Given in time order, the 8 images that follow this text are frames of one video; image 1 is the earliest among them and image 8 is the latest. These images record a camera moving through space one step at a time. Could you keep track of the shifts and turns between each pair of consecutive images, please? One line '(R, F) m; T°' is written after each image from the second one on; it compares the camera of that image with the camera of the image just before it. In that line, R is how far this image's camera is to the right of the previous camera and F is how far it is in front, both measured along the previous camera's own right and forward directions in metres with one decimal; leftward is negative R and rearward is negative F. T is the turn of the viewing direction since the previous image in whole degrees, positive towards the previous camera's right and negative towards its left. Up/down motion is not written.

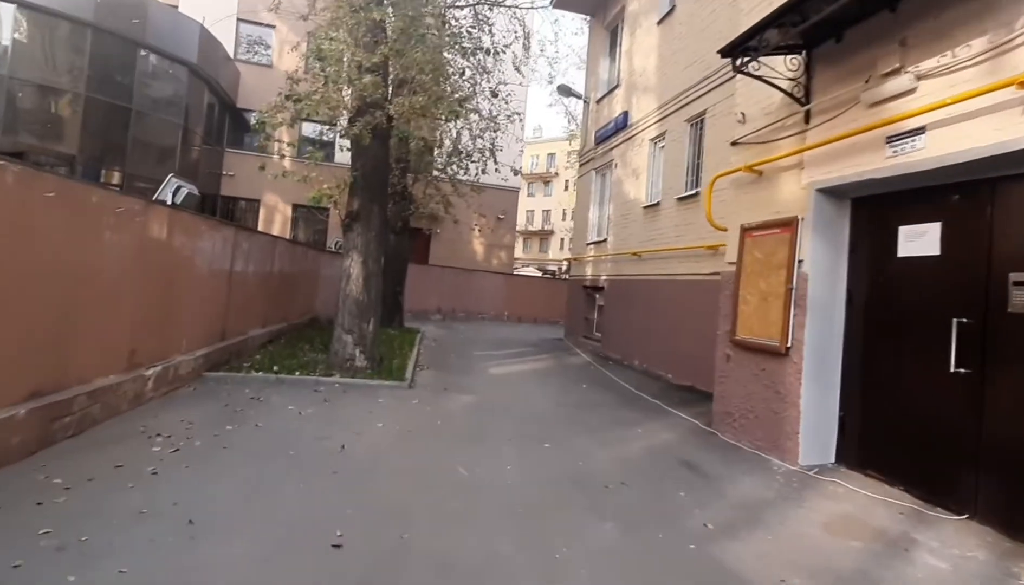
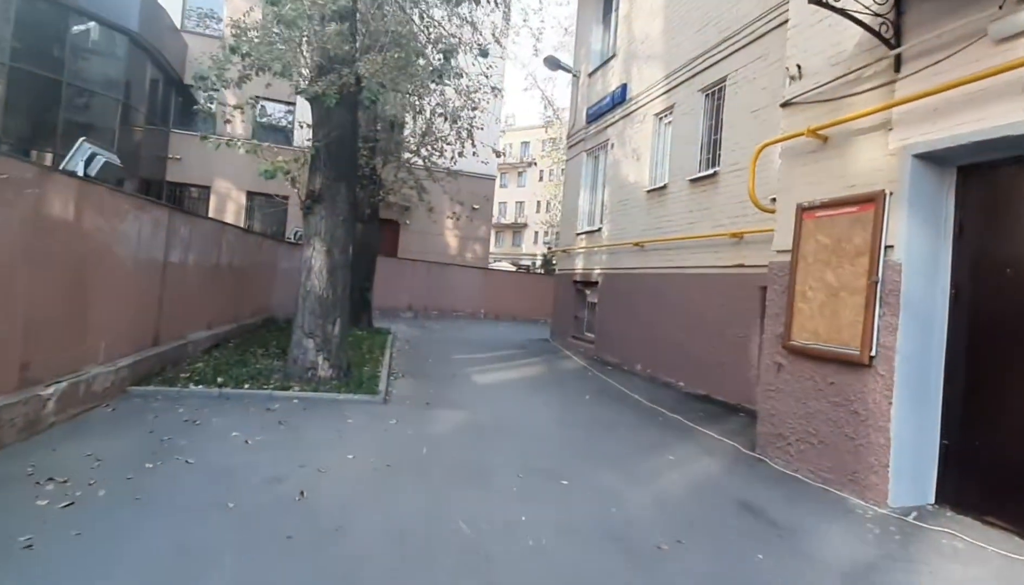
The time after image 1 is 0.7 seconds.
(-0.4, +1.5) m; +3°
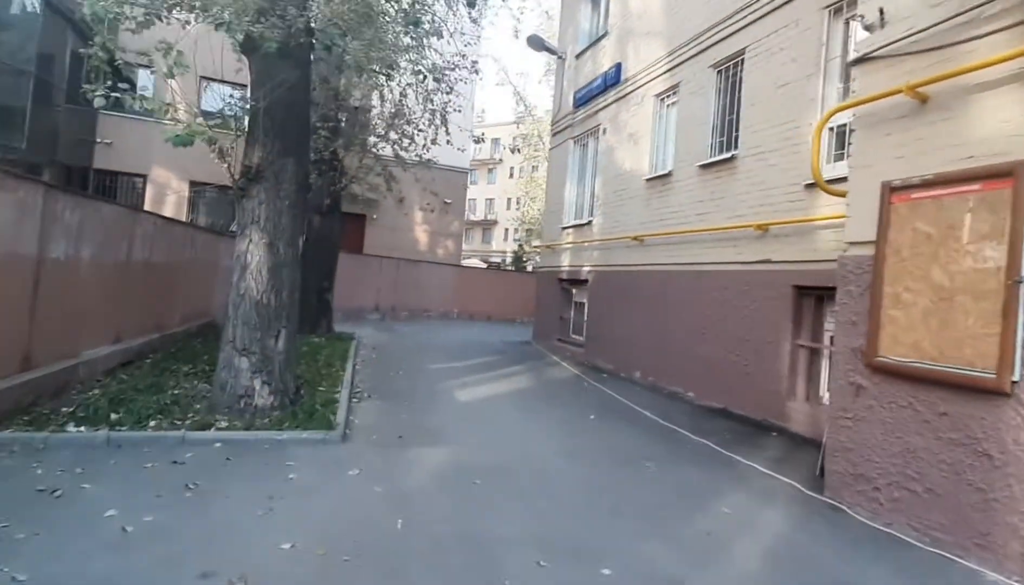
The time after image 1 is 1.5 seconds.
(-0.3, +1.6) m; +4°
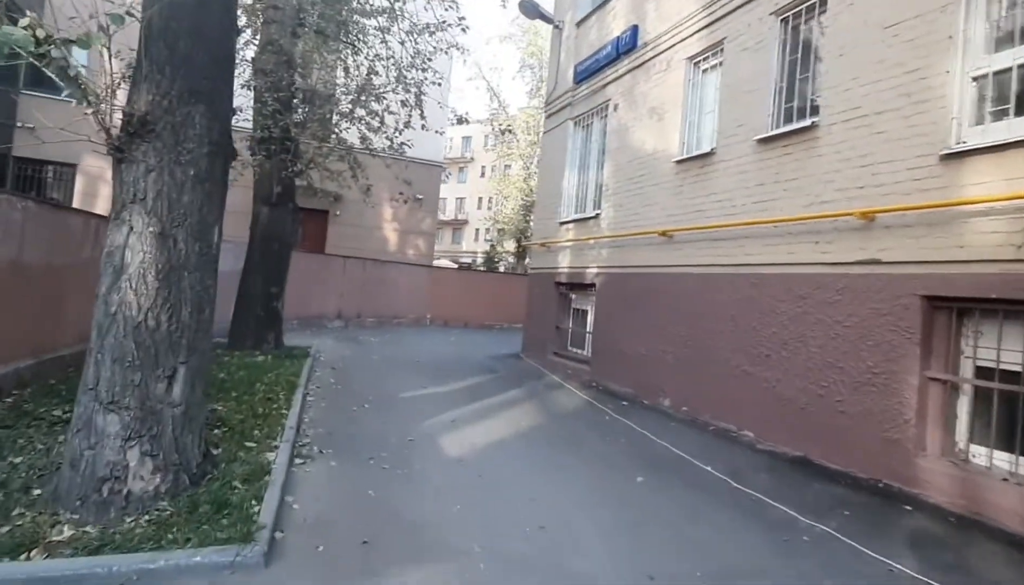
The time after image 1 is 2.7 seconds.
(-0.5, +2.3) m; +3°
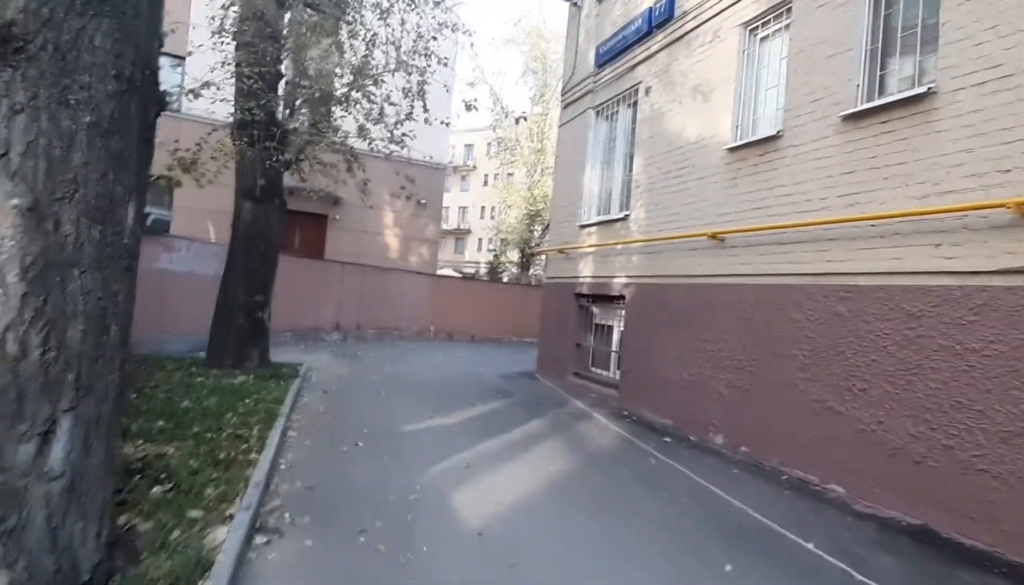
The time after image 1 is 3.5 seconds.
(-0.3, +1.4) m; 0°
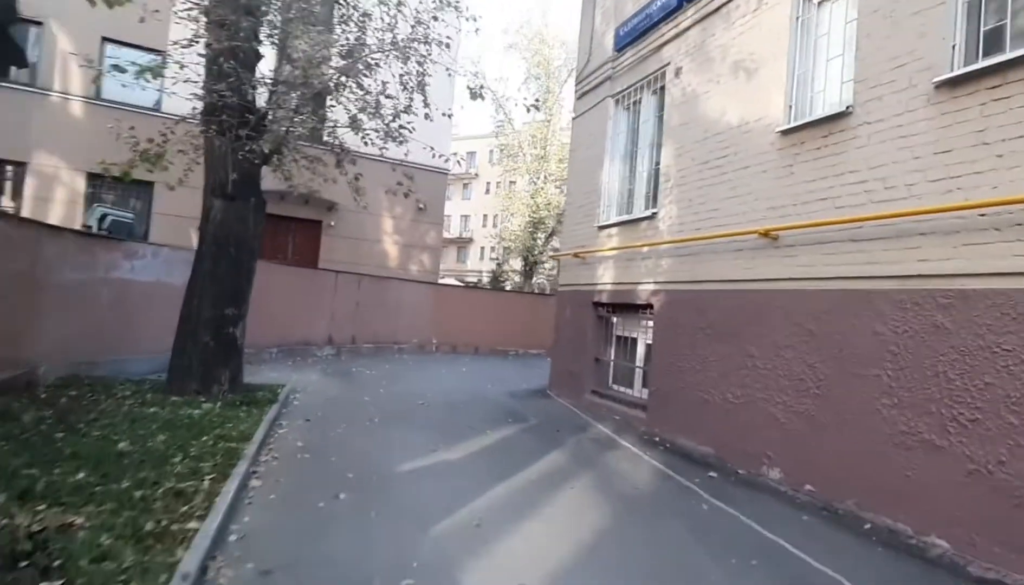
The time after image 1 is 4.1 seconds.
(-0.2, +1.2) m; 0°
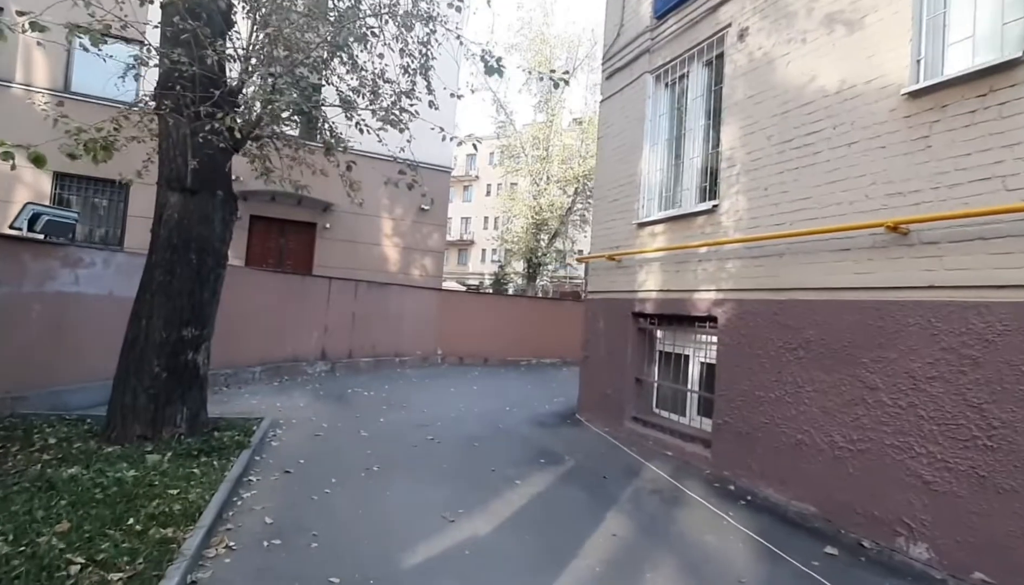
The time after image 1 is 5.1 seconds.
(-0.4, +1.6) m; 0°
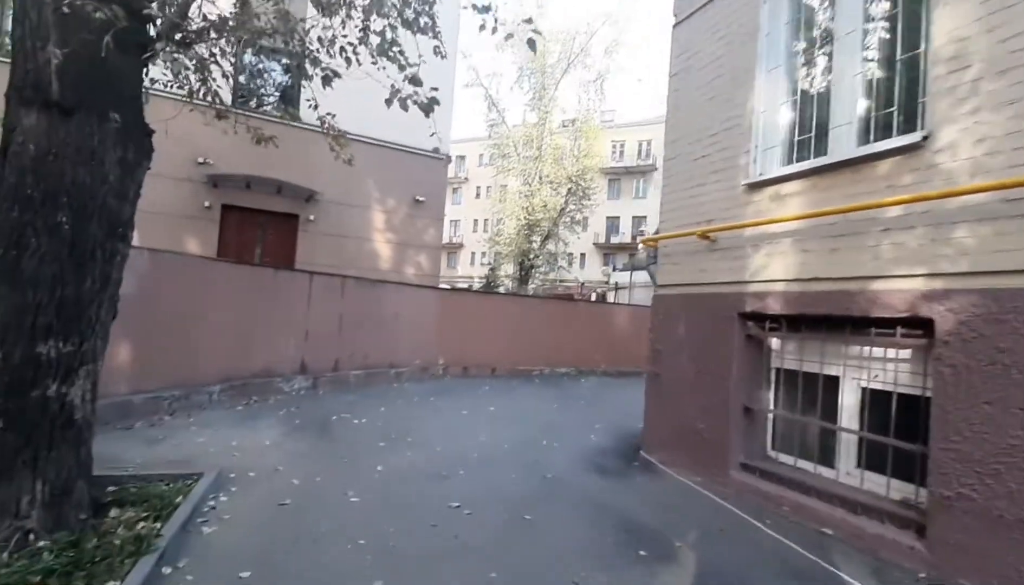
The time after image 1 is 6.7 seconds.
(-0.7, +2.7) m; +1°
